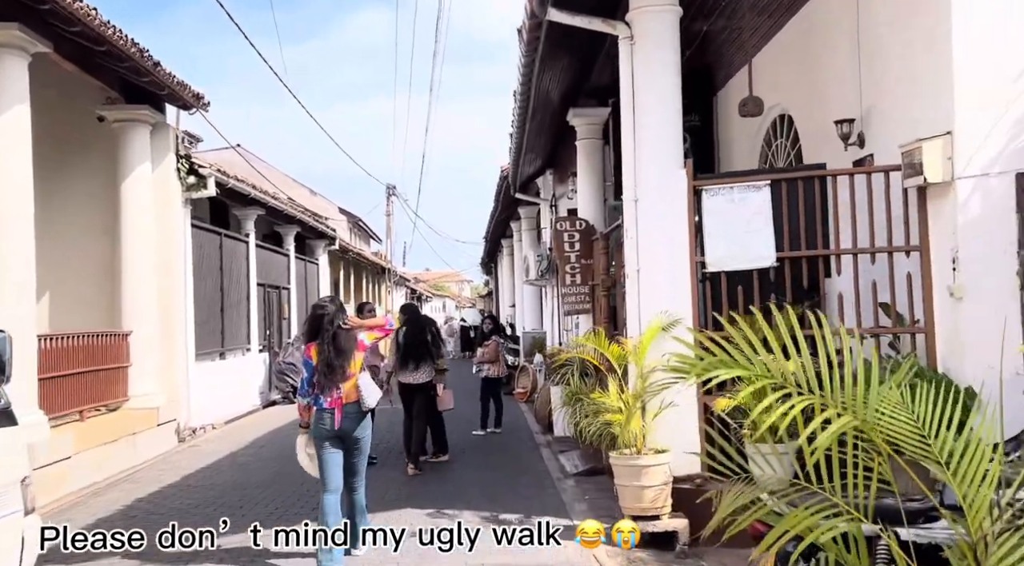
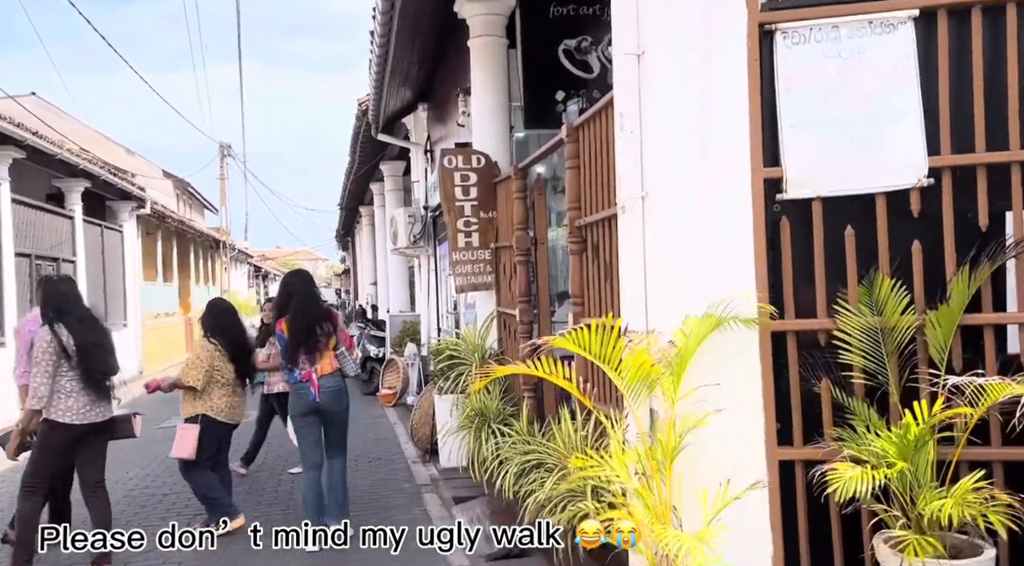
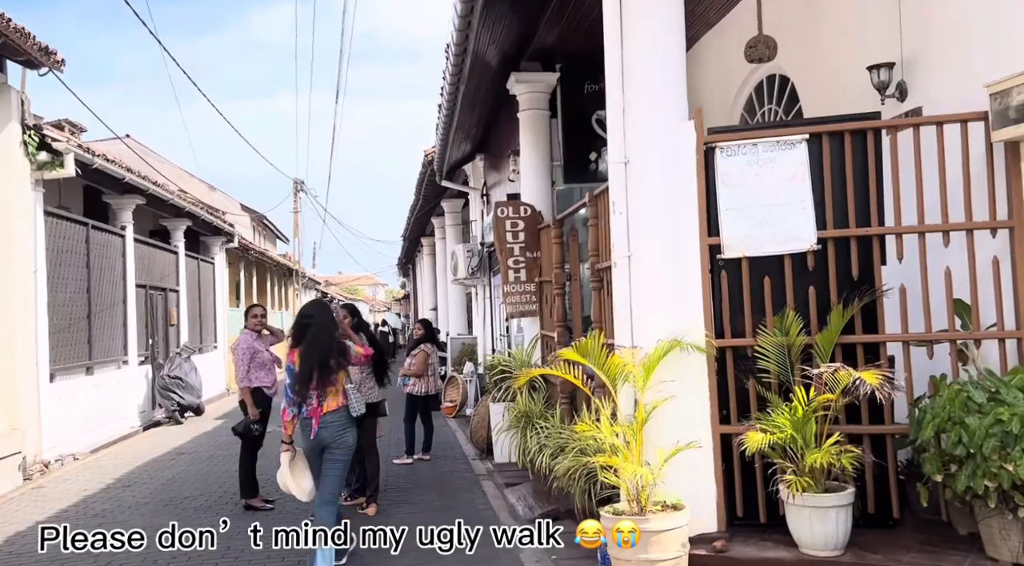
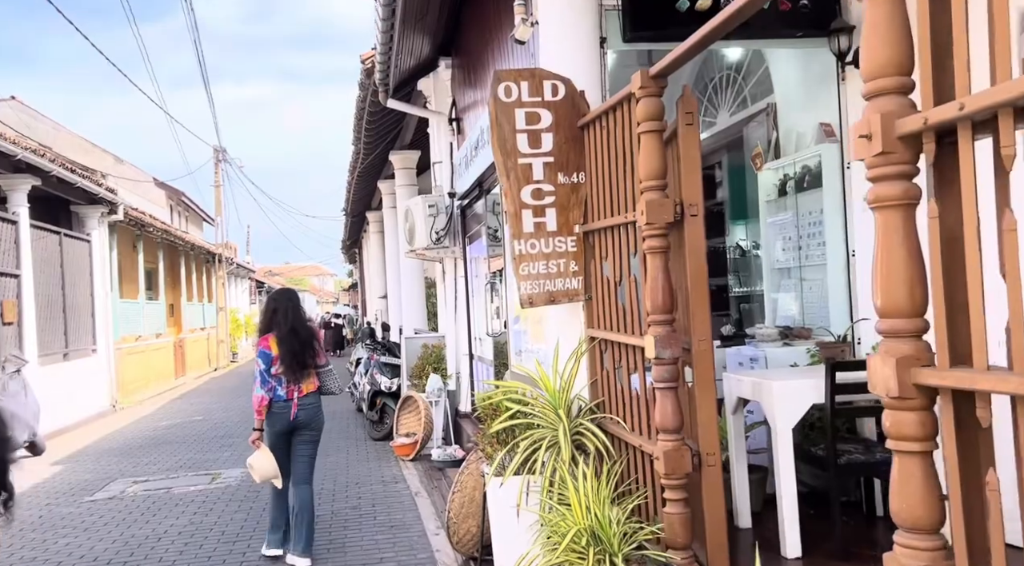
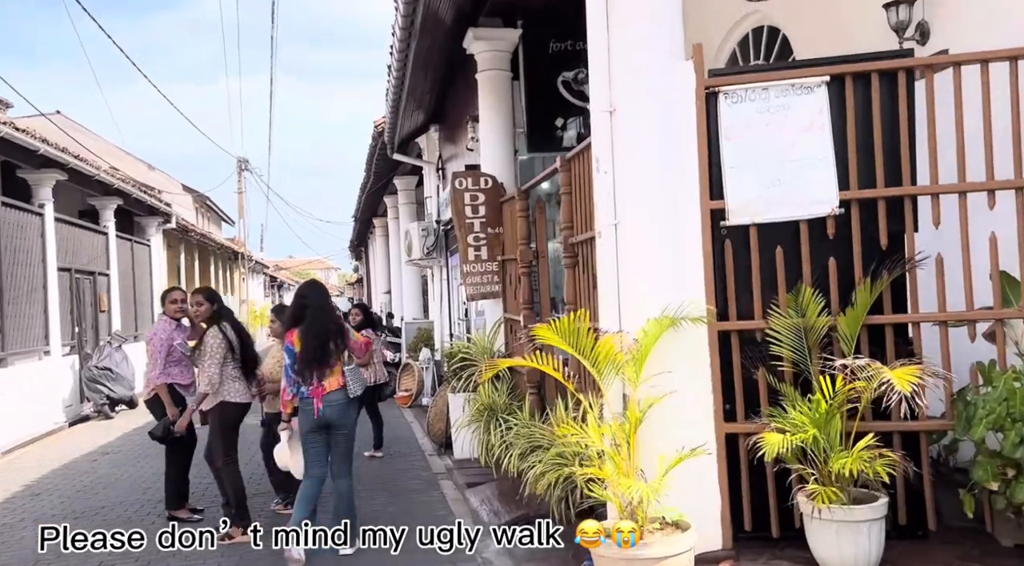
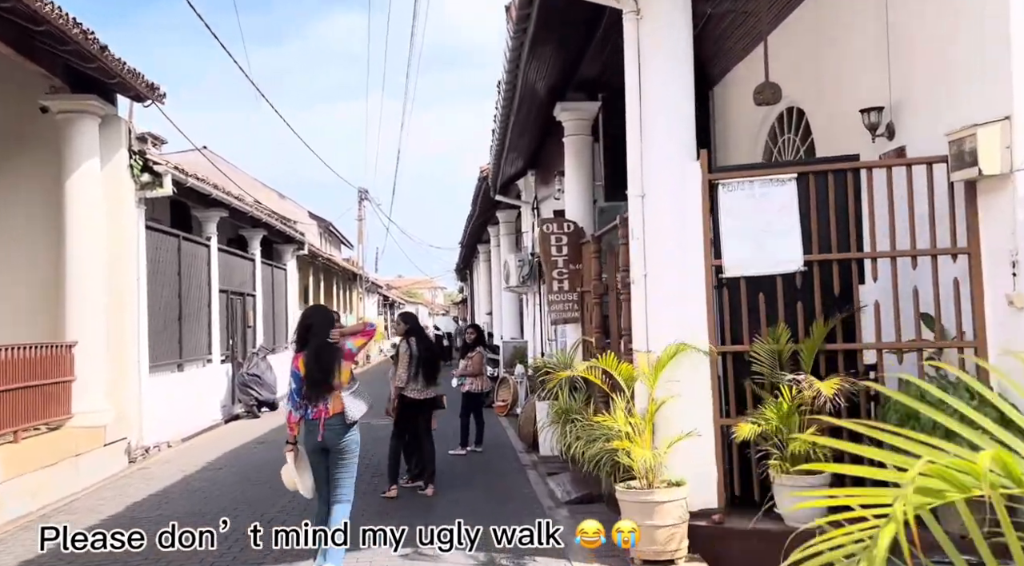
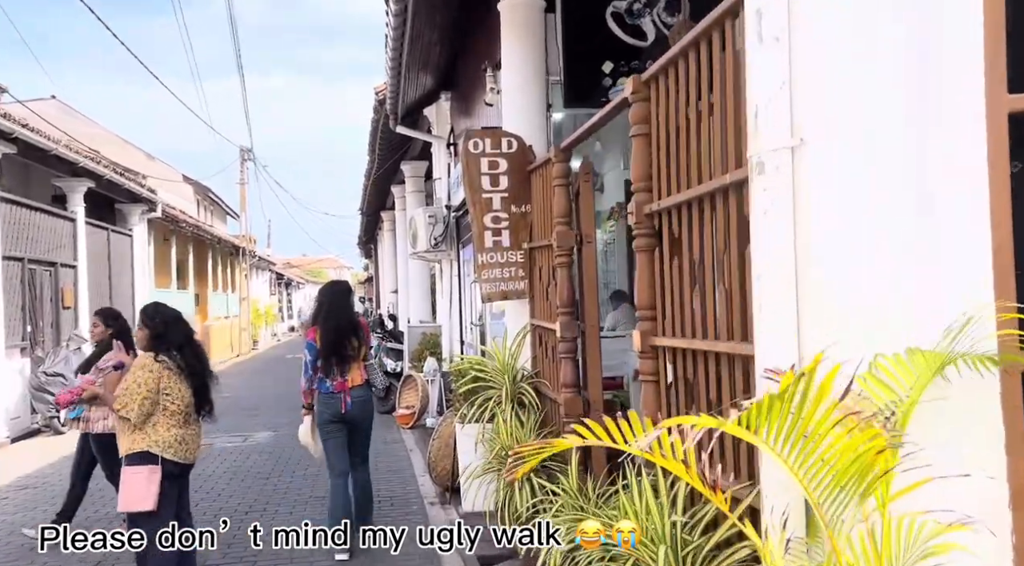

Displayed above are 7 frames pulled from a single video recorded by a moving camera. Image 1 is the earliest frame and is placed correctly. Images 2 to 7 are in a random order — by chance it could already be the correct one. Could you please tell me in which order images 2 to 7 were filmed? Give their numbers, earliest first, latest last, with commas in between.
6, 3, 5, 2, 7, 4
